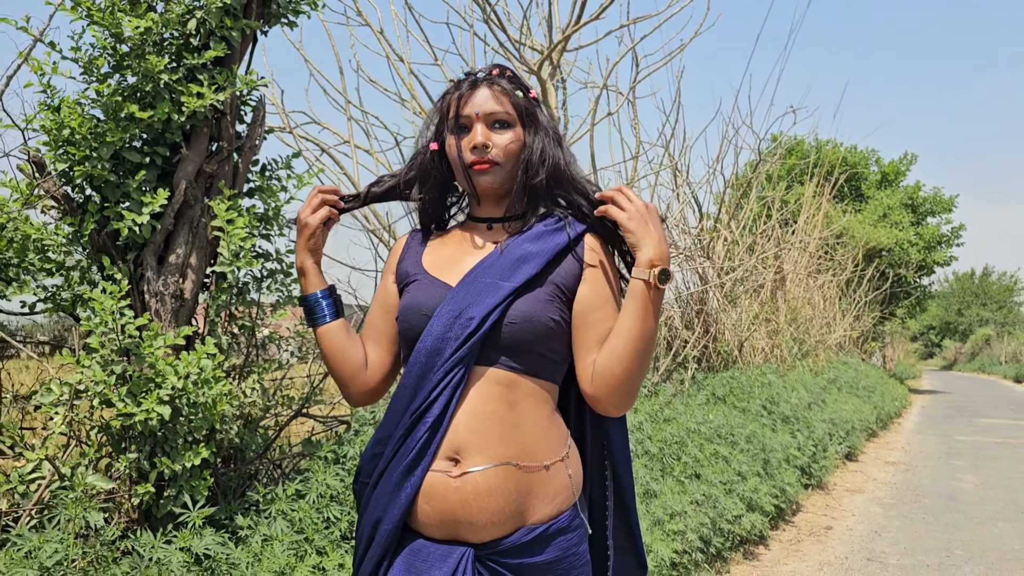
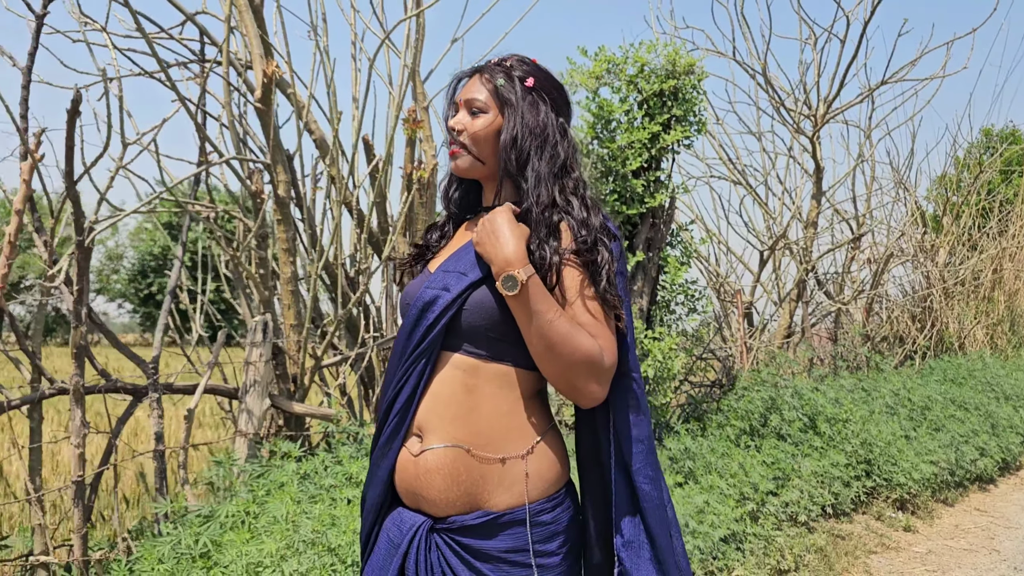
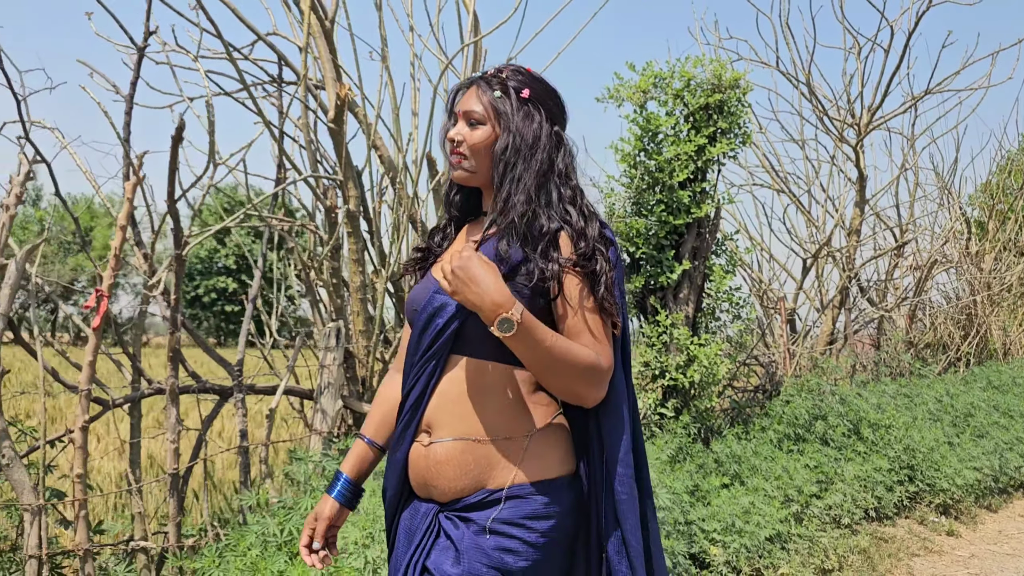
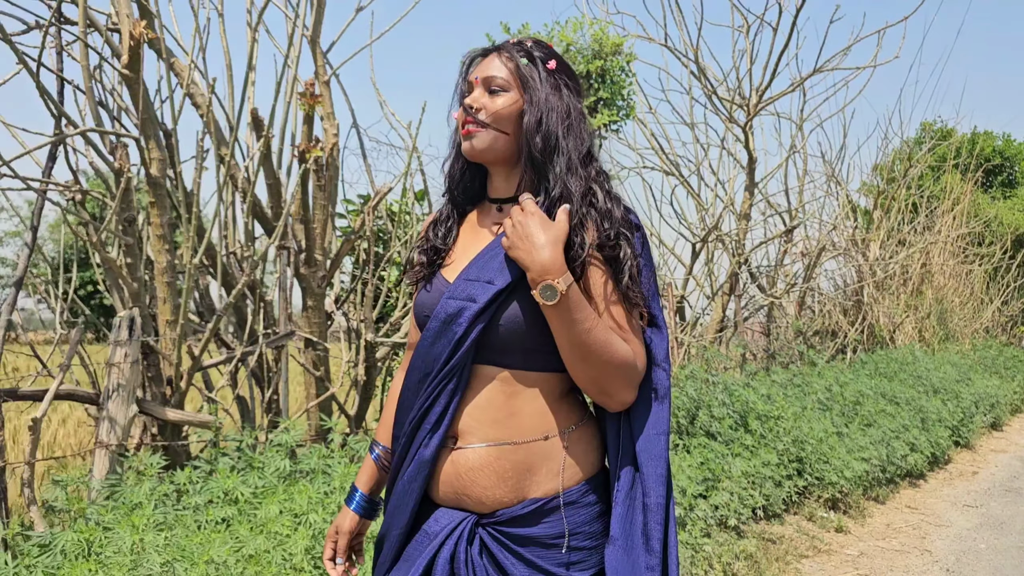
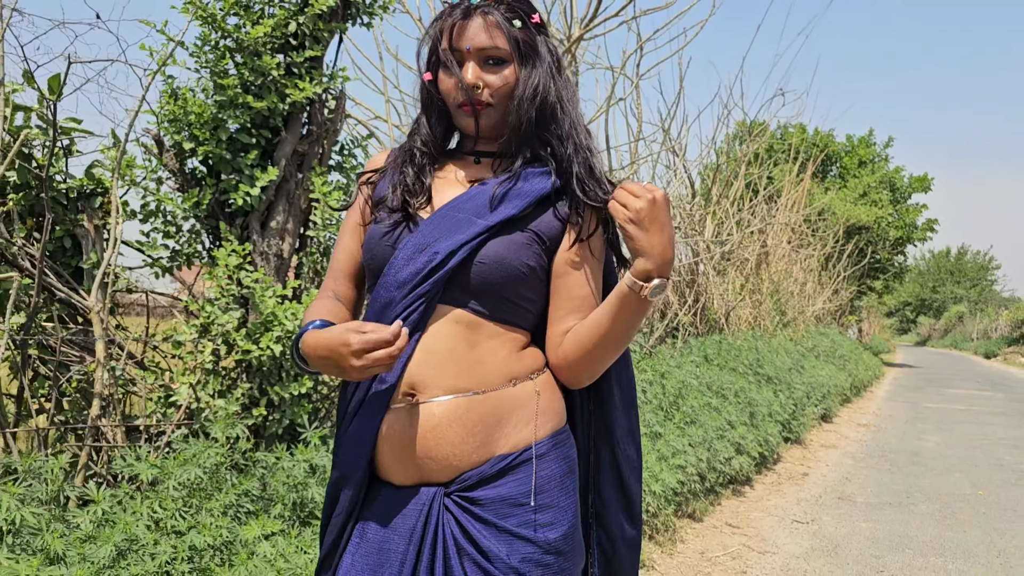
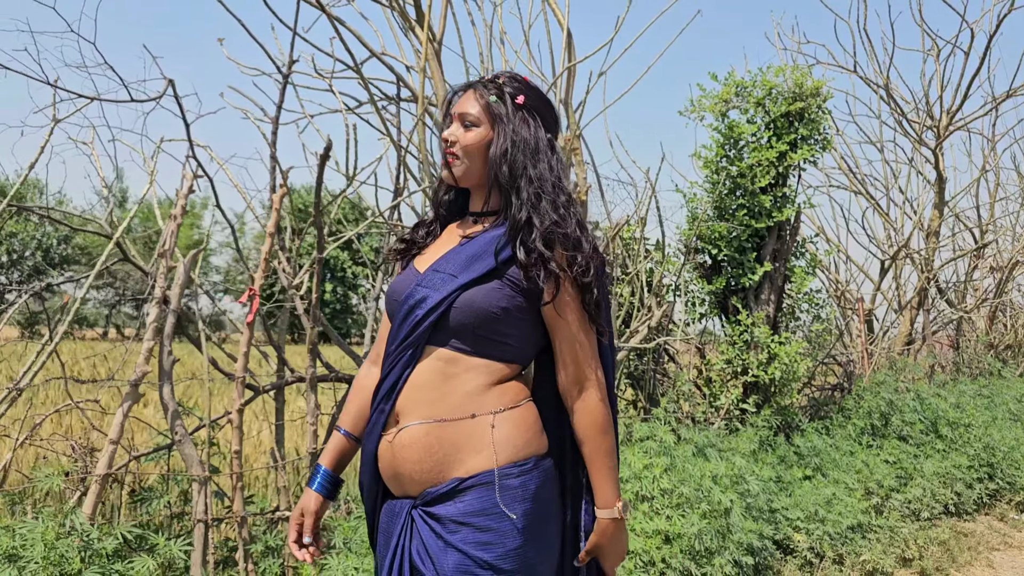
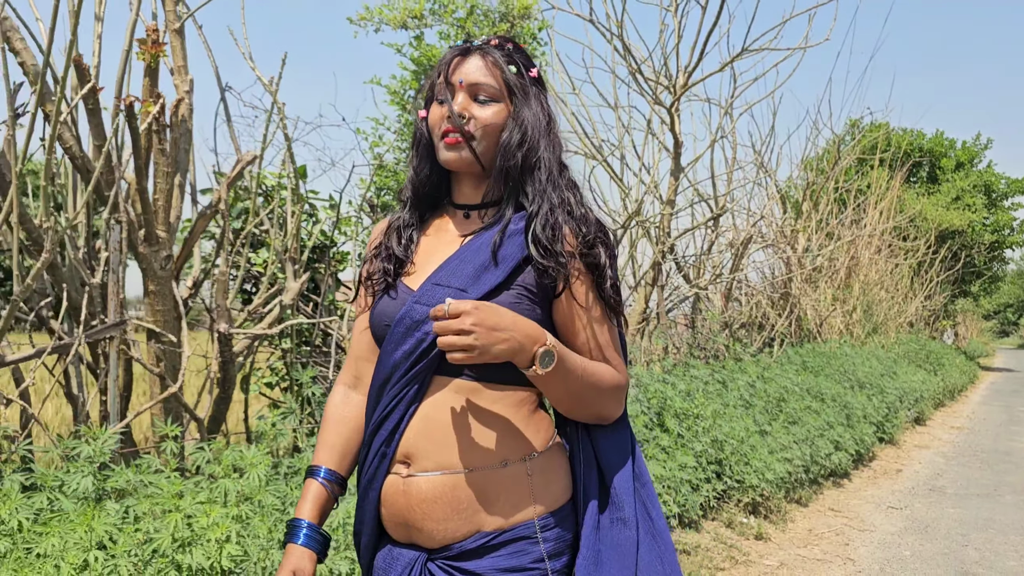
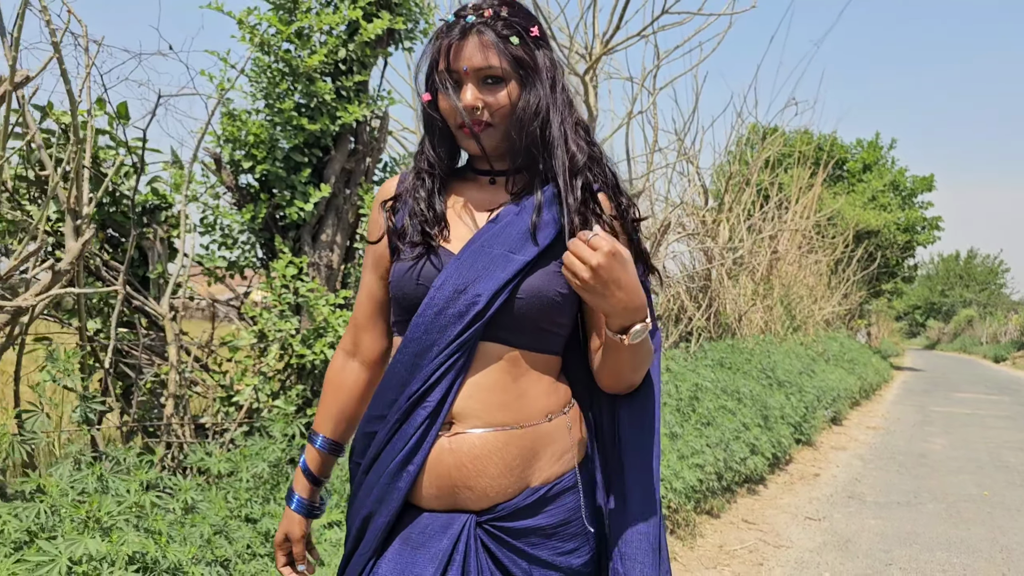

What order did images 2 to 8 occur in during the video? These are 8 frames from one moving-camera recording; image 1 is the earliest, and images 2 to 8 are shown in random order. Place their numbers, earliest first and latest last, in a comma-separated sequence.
5, 8, 7, 4, 2, 3, 6
